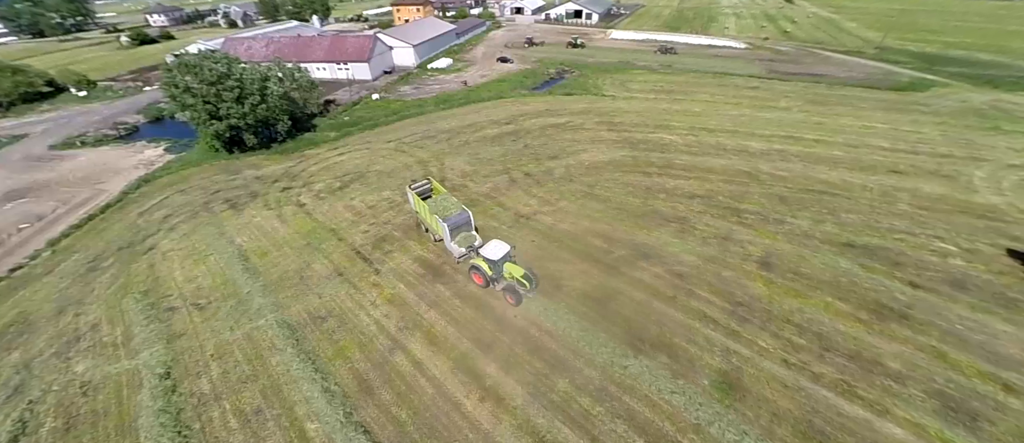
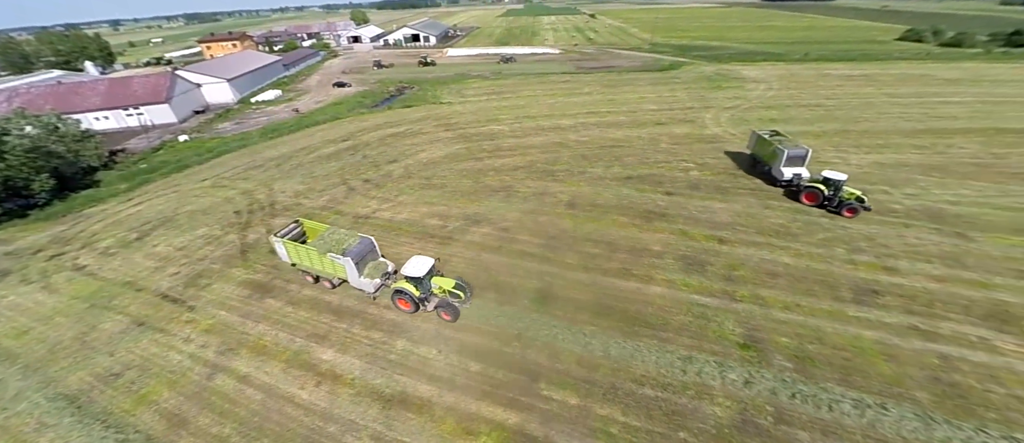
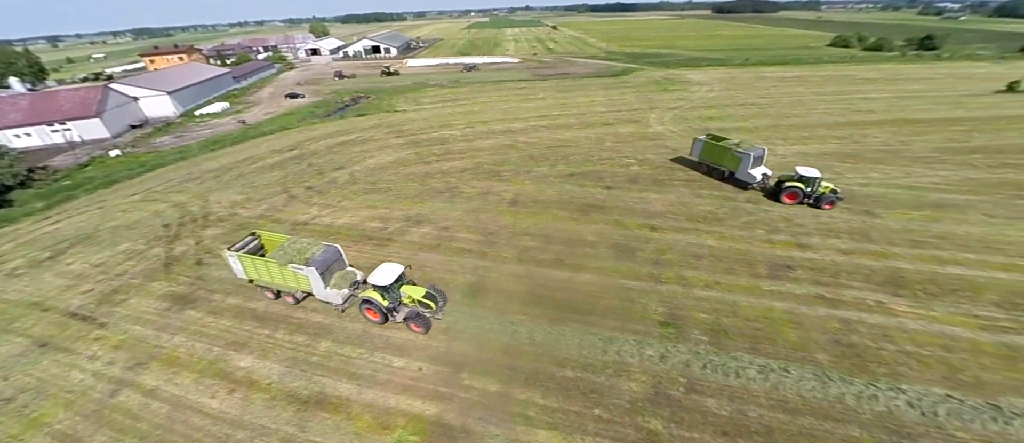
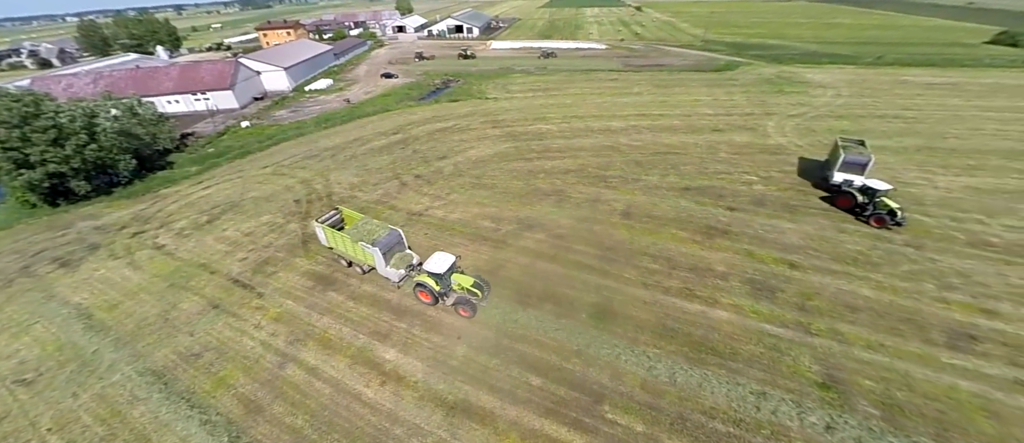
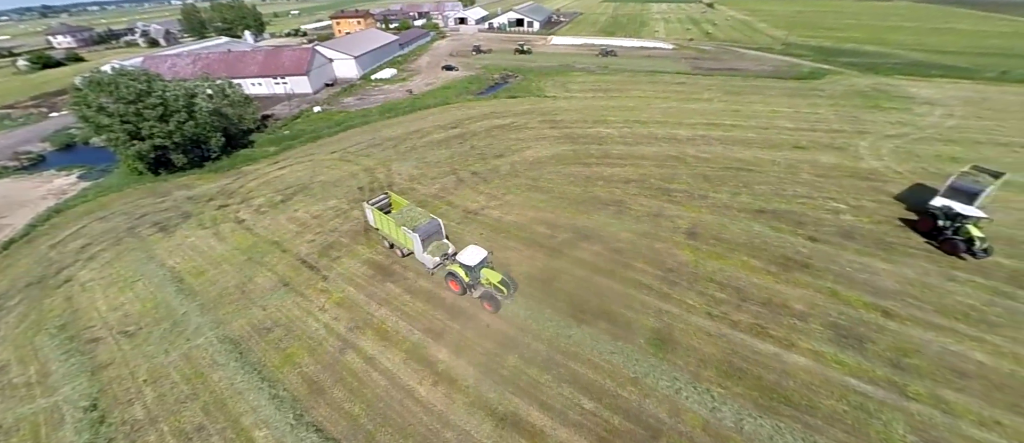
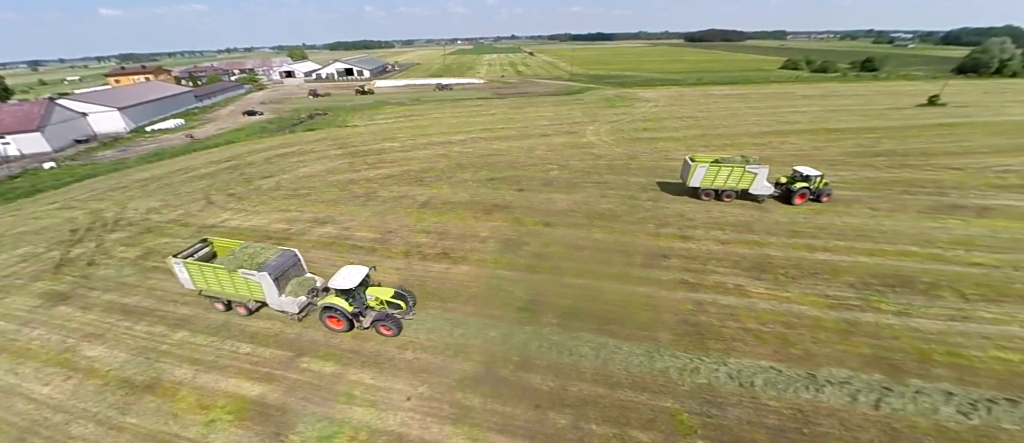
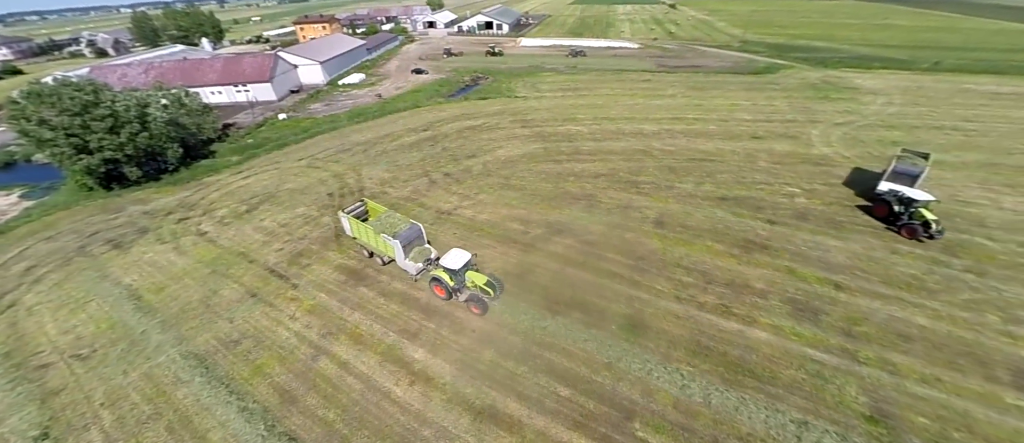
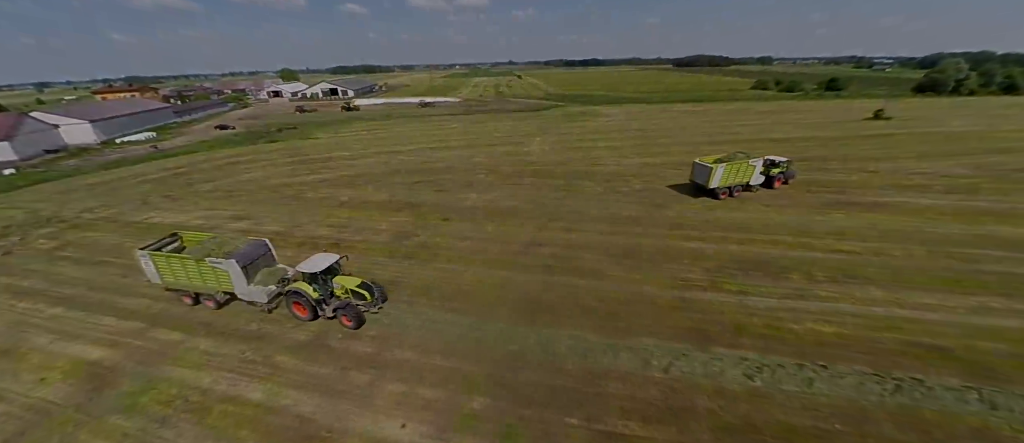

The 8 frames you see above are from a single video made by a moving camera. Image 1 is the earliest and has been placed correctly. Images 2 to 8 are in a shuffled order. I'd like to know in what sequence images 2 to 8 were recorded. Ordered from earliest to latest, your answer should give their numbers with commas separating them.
5, 7, 4, 2, 3, 6, 8
